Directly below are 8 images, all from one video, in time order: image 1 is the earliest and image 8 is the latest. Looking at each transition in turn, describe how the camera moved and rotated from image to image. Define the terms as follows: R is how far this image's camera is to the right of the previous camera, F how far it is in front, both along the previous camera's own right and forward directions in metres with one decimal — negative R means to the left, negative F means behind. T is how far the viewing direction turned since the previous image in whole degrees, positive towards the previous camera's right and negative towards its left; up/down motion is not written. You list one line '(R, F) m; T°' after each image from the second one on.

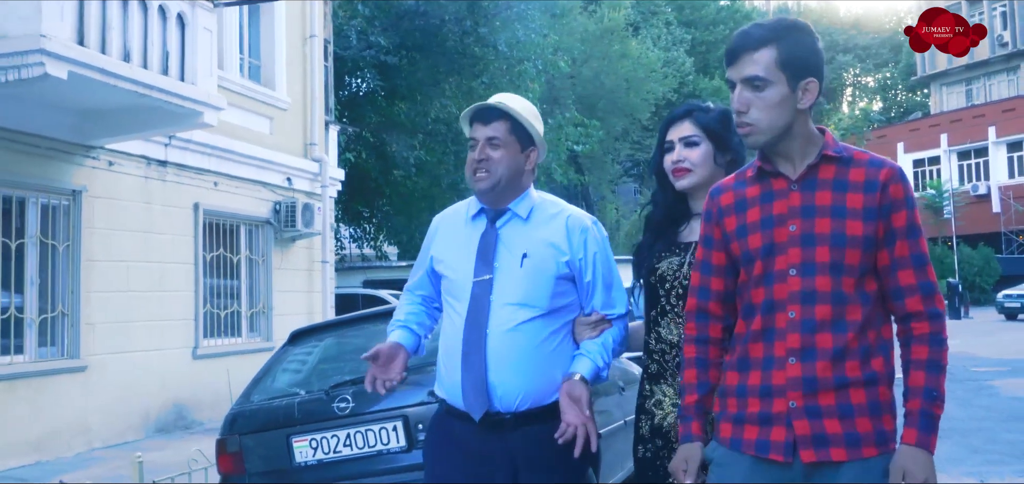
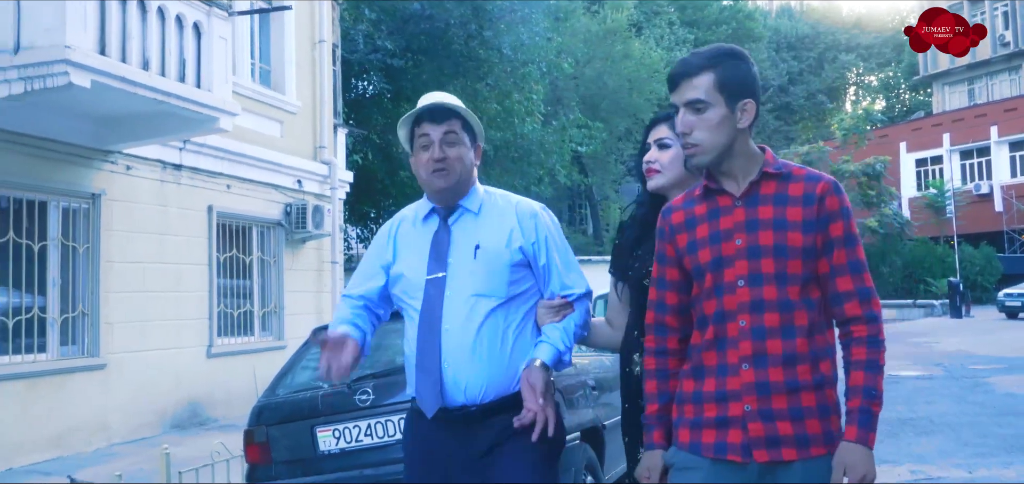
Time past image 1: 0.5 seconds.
(0.0, -0.3) m; 0°
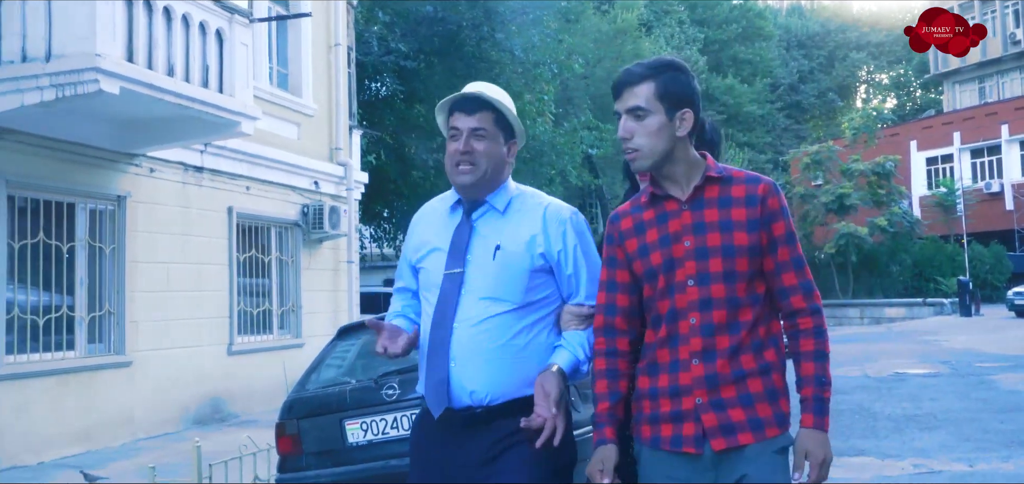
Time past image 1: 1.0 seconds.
(0.0, -0.2) m; -1°
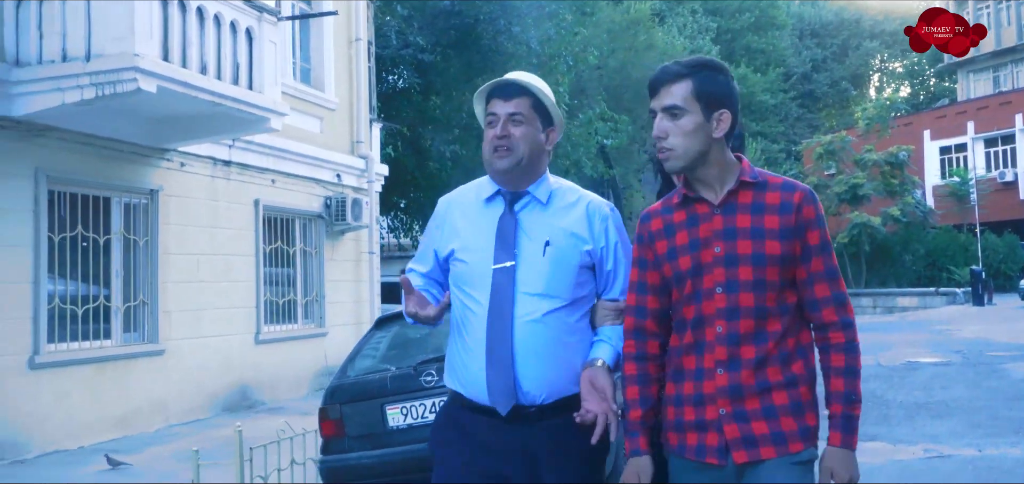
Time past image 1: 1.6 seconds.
(-0.1, -0.3) m; -1°
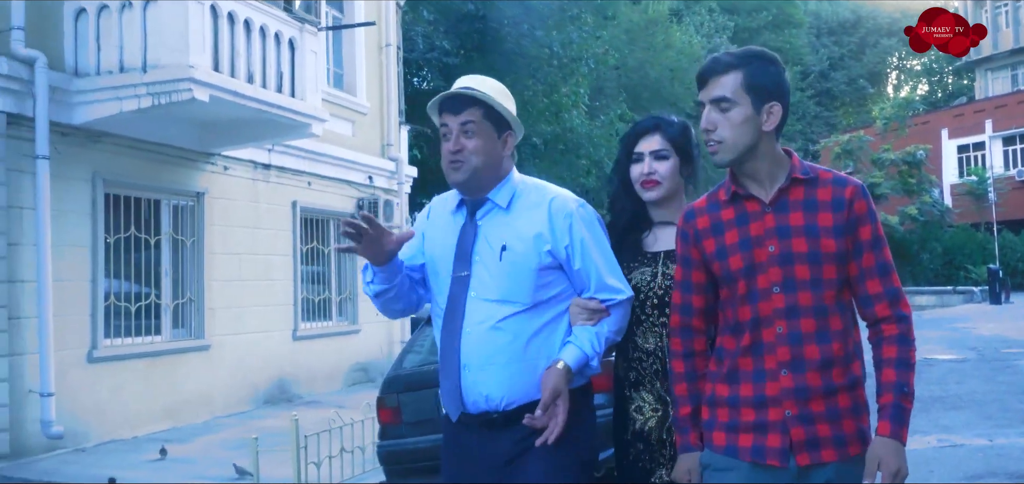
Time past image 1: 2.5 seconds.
(-0.1, -0.4) m; -1°
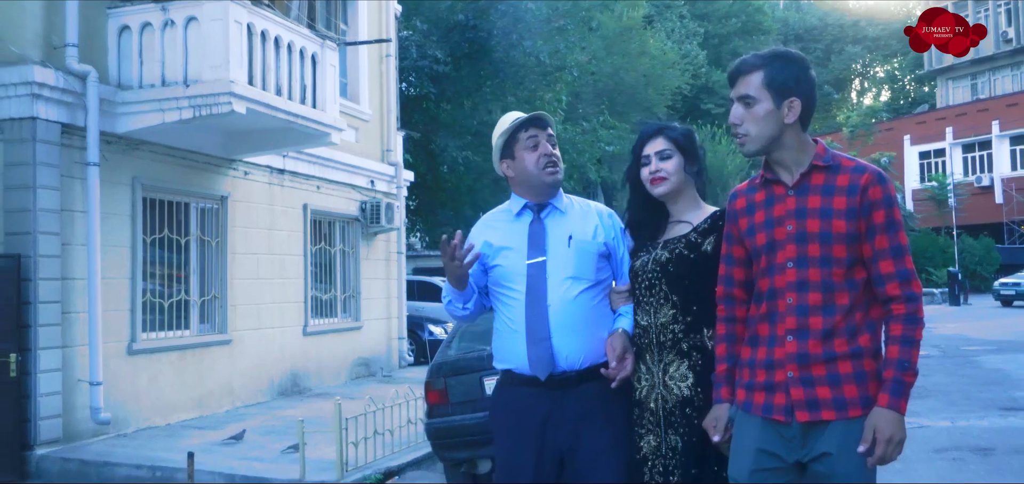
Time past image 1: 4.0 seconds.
(-0.4, -0.8) m; +2°
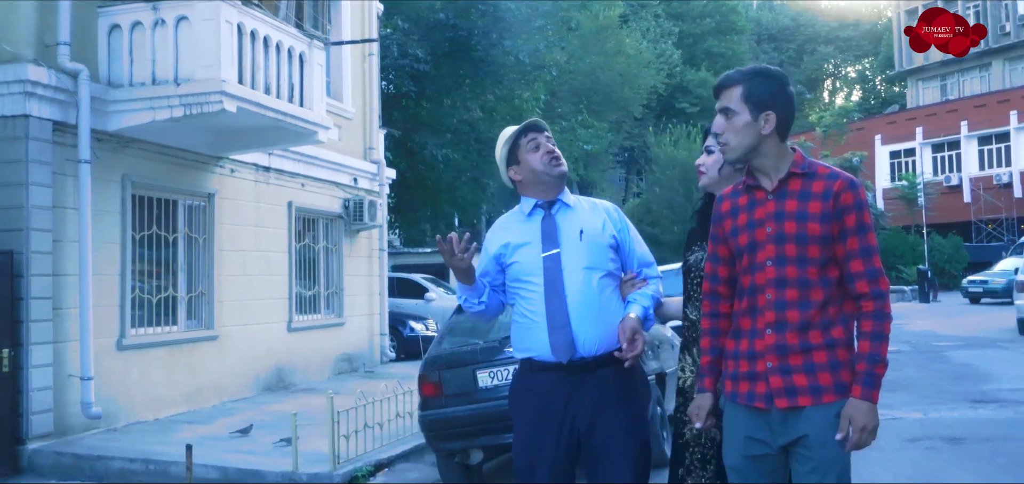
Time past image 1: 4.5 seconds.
(-0.1, -0.2) m; +2°
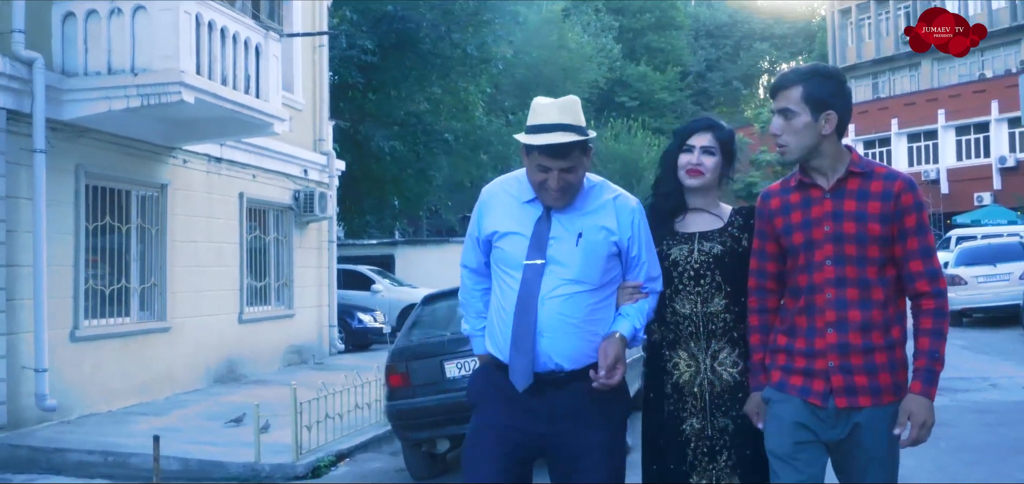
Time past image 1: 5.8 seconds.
(-0.2, -0.1) m; +4°
